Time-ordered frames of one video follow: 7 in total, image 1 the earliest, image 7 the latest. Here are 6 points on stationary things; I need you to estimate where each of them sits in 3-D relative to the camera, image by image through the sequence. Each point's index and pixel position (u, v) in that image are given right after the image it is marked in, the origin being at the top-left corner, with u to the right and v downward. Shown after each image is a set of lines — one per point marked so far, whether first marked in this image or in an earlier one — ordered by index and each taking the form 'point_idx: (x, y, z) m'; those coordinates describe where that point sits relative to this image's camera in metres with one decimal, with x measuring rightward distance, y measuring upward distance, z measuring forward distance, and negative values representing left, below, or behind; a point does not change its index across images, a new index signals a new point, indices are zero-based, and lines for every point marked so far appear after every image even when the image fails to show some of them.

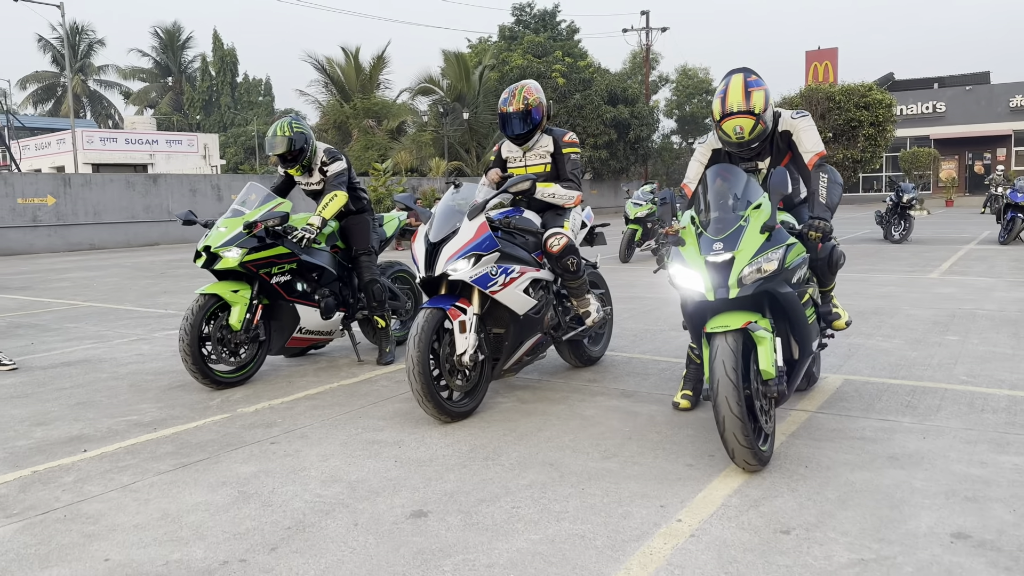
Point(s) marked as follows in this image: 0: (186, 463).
0: (-1.6, -0.8, +4.0) m
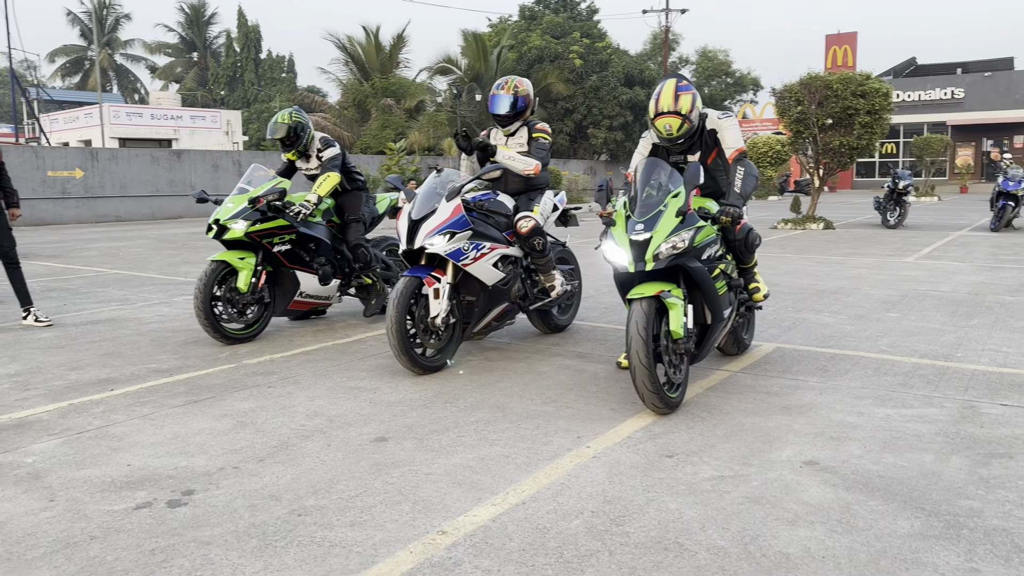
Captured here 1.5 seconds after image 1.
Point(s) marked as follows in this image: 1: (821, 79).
0: (-1.8, -0.6, +4.7) m
1: (+6.3, +4.3, +17.0) m
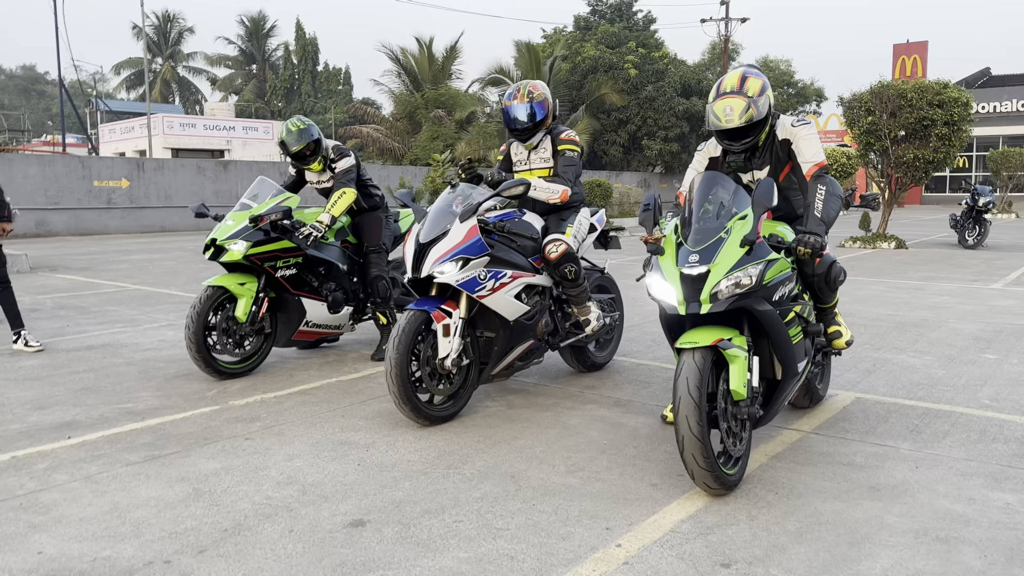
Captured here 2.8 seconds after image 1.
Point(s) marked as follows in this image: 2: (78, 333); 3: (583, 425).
0: (-1.7, -0.8, +4.0) m
1: (+7.3, +3.8, +15.8) m
2: (-3.8, -0.4, +7.3) m
3: (+0.4, -0.7, +4.5) m
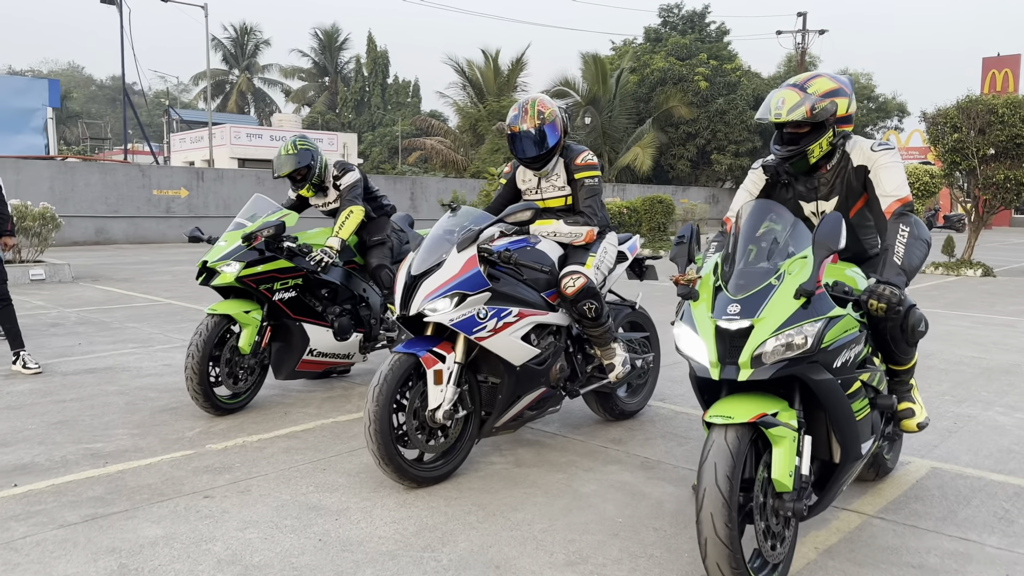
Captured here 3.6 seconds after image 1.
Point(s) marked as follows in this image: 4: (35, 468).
0: (-1.7, -1.0, +3.5) m
1: (+8.3, +3.3, +14.6) m
2: (-3.5, -0.5, +6.9) m
3: (+0.4, -1.0, +3.8) m
4: (-2.3, -0.9, +4.1) m
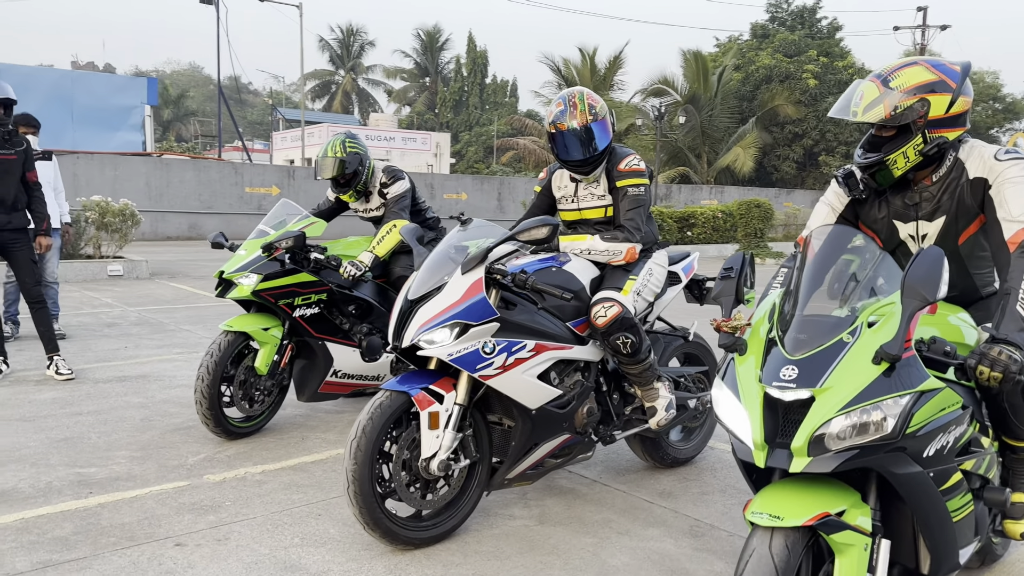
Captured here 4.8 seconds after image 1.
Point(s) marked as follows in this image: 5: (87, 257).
0: (-1.7, -1.0, +3.1) m
1: (+9.6, +2.9, +13.0) m
2: (-3.1, -0.6, +6.7) m
3: (+0.4, -1.1, +3.2) m
4: (-2.2, -0.9, +3.8) m
5: (-6.1, +0.4, +11.9) m
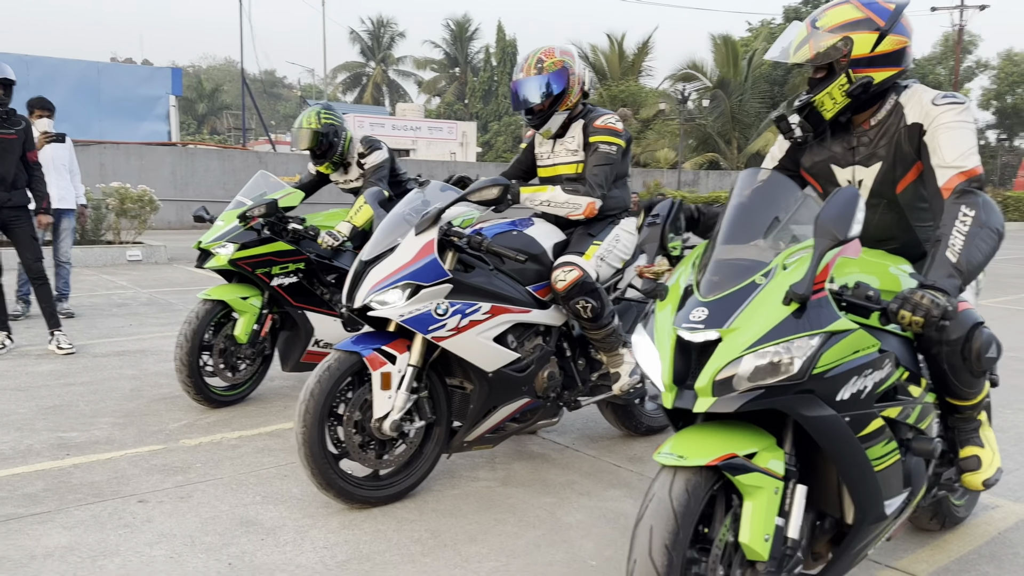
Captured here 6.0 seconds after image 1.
0: (-1.9, -0.9, +3.2) m
1: (+9.8, +3.2, +12.5) m
2: (-3.1, -0.4, +6.8) m
3: (+0.3, -0.9, +3.2) m
4: (-2.4, -0.8, +3.9) m
5: (-5.9, +0.7, +12.2) m
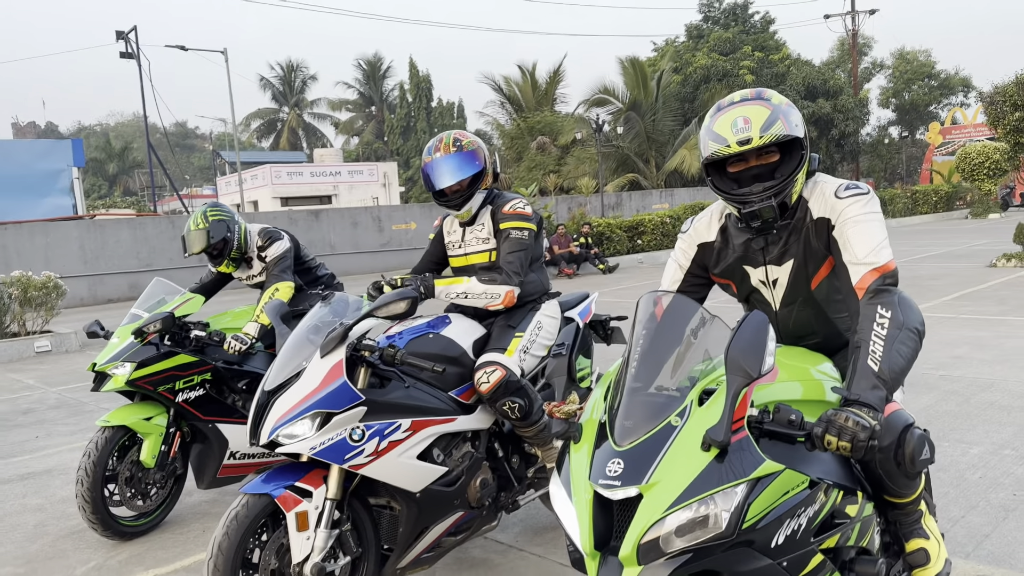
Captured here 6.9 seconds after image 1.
0: (-2.1, -1.5, +2.8) m
1: (+8.4, +3.4, +13.2) m
2: (-3.6, -1.2, +6.4) m
3: (+0.1, -1.3, +3.0) m
4: (-2.7, -1.5, +3.5) m
5: (-6.9, -0.6, +11.5) m
